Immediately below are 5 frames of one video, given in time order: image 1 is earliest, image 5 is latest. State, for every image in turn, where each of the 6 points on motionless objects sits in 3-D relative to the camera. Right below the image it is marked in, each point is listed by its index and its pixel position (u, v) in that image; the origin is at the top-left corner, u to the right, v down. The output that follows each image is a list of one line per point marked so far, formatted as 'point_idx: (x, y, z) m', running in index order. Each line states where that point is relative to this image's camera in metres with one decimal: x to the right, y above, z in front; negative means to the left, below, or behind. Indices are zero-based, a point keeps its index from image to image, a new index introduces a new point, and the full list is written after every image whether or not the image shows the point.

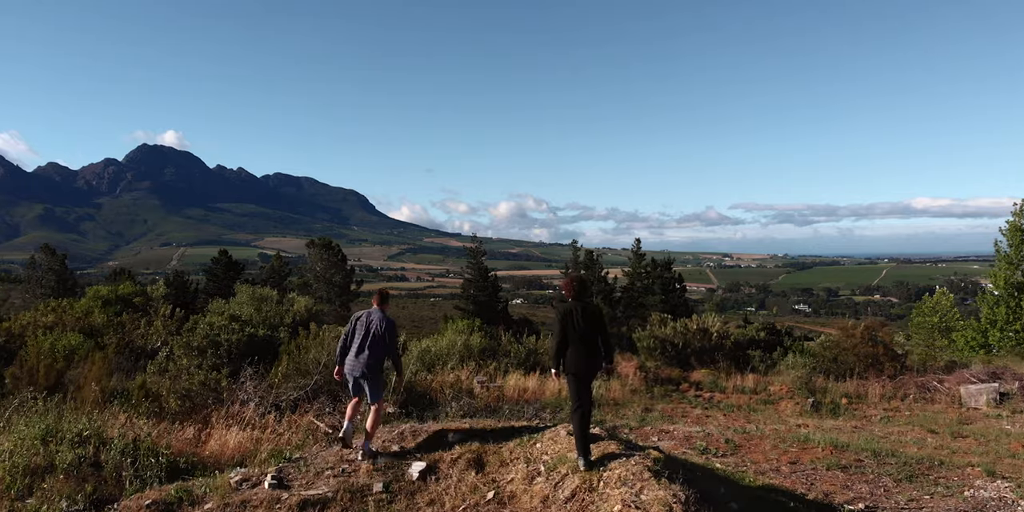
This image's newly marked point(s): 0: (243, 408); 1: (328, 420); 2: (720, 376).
0: (-2.6, -1.4, +5.1) m
1: (-1.7, -1.5, +5.0) m
2: (+3.2, -1.8, +8.2) m
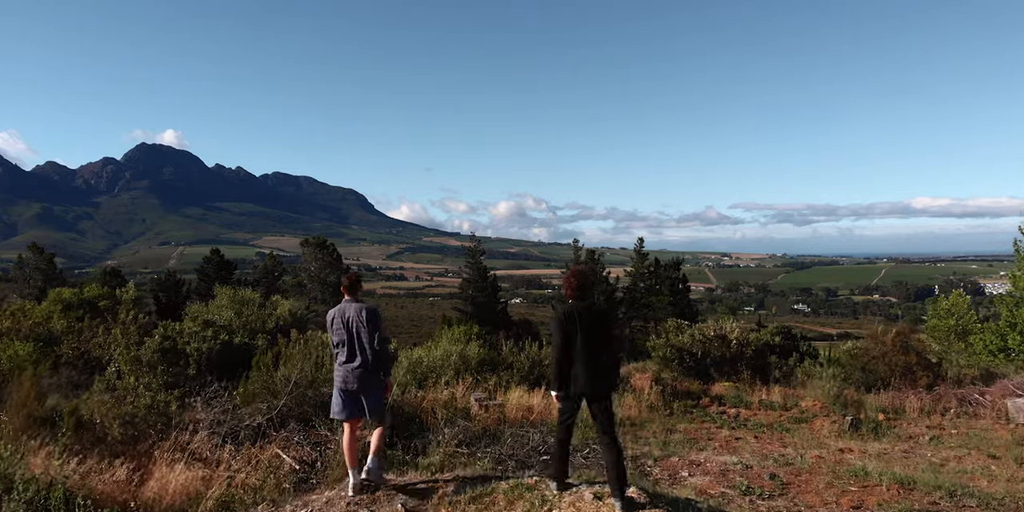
0: (-2.5, -1.4, +4.3) m
1: (-1.7, -1.5, +4.2) m
2: (+3.2, -1.8, +7.4) m
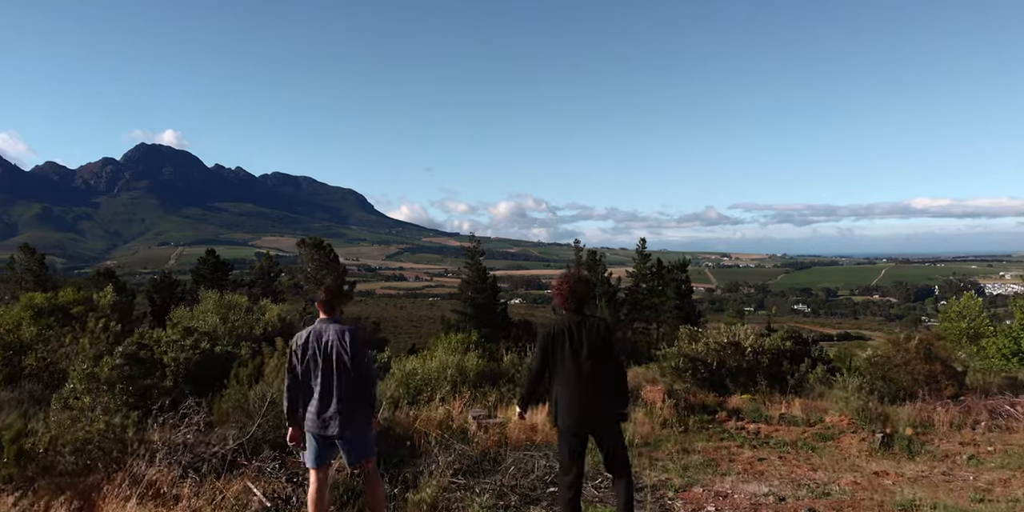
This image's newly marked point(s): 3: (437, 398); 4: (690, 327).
0: (-2.5, -1.5, +3.8) m
1: (-1.7, -1.6, +3.7) m
2: (+3.2, -1.9, +6.9) m
3: (-0.8, -1.5, +5.5) m
4: (+3.0, -1.2, +9.0) m
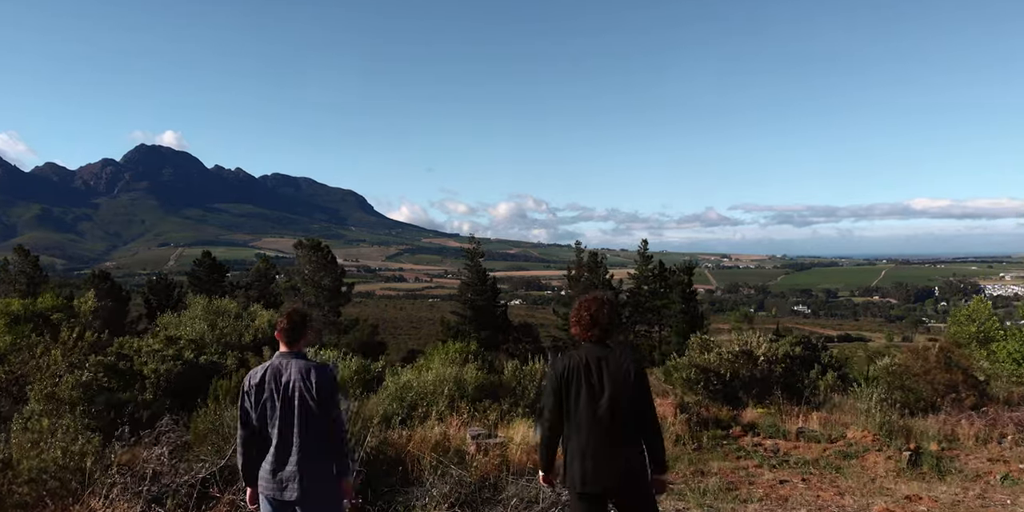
0: (-2.5, -1.5, +3.4) m
1: (-1.6, -1.6, +3.3) m
2: (+3.2, -1.9, +6.5) m
3: (-0.7, -1.5, +5.1) m
4: (+3.0, -1.3, +8.6) m
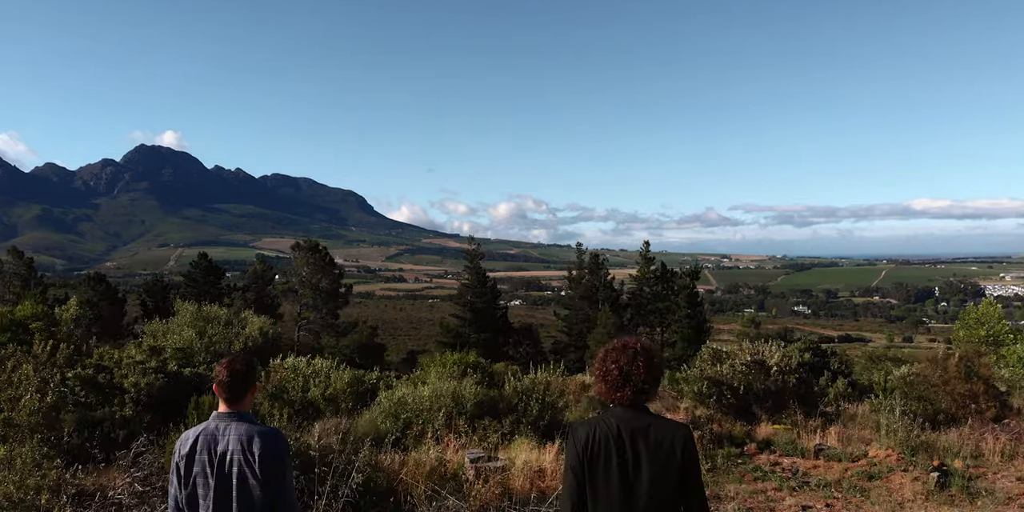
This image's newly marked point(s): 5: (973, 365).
0: (-2.5, -1.6, +3.0) m
1: (-1.6, -1.7, +2.9) m
2: (+3.2, -2.0, +6.2) m
3: (-0.7, -1.6, +4.7) m
4: (+3.0, -1.3, +8.3) m
5: (+7.3, -1.7, +8.5) m
